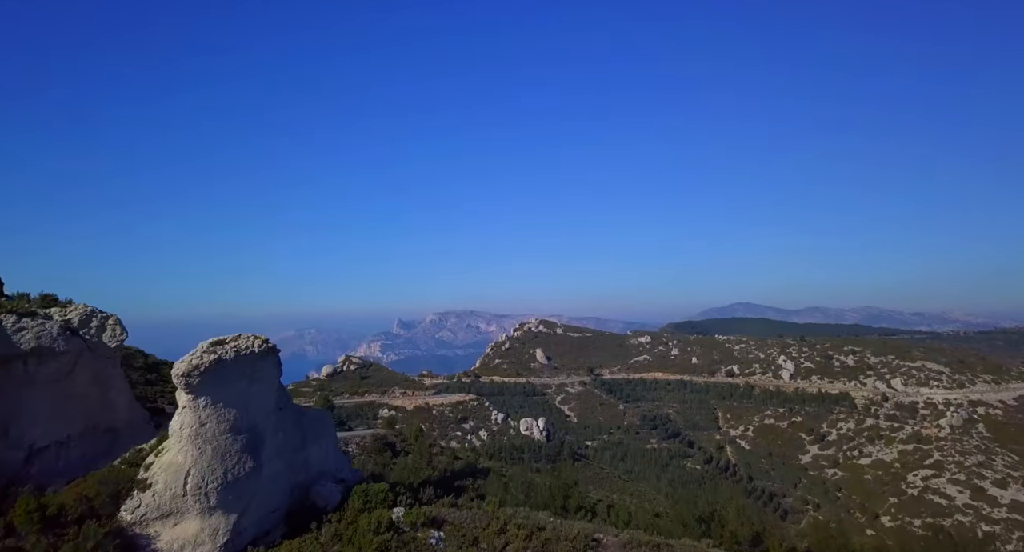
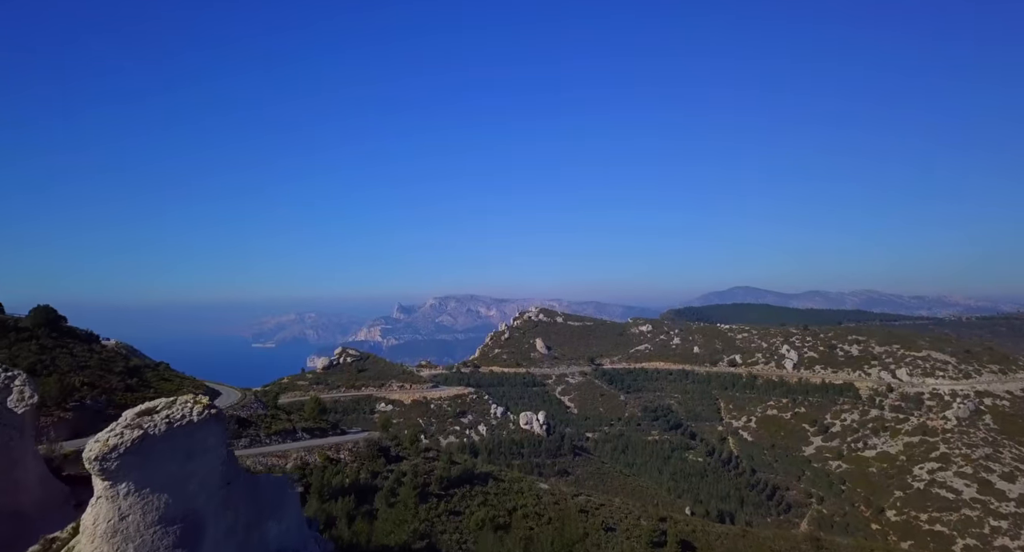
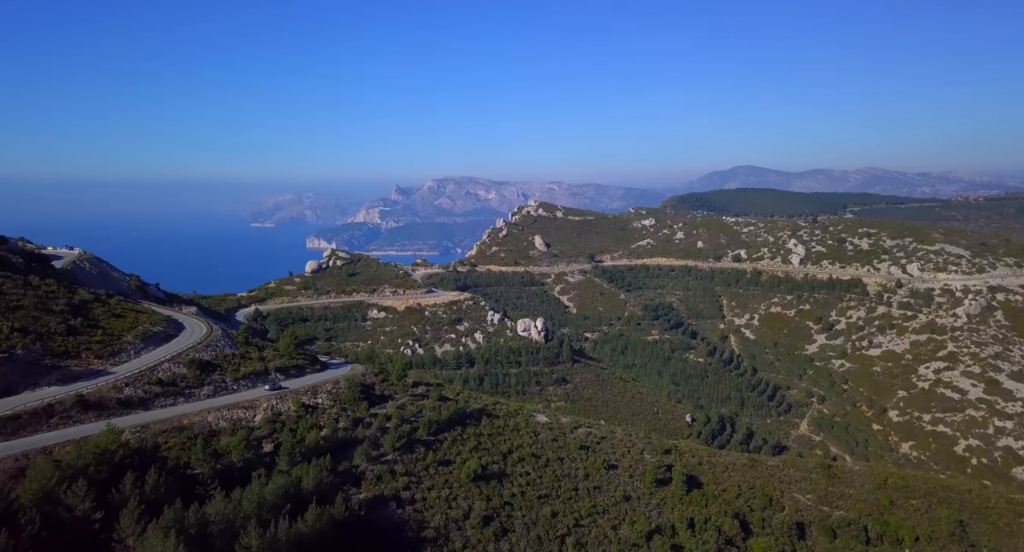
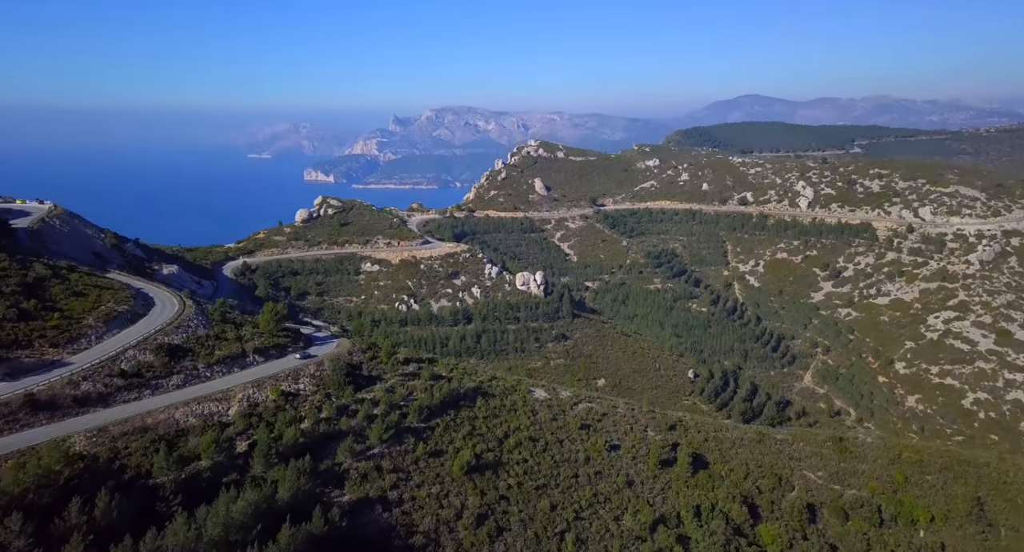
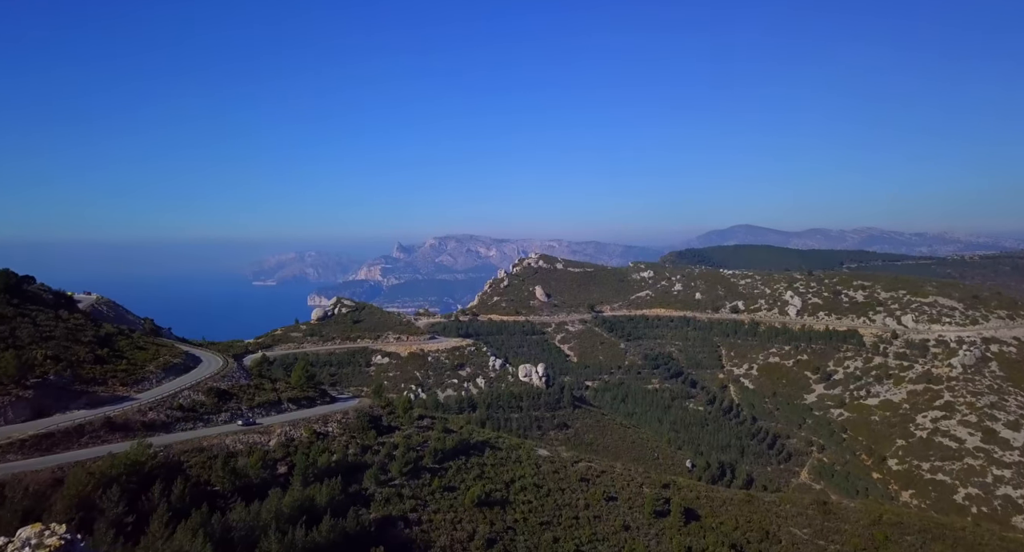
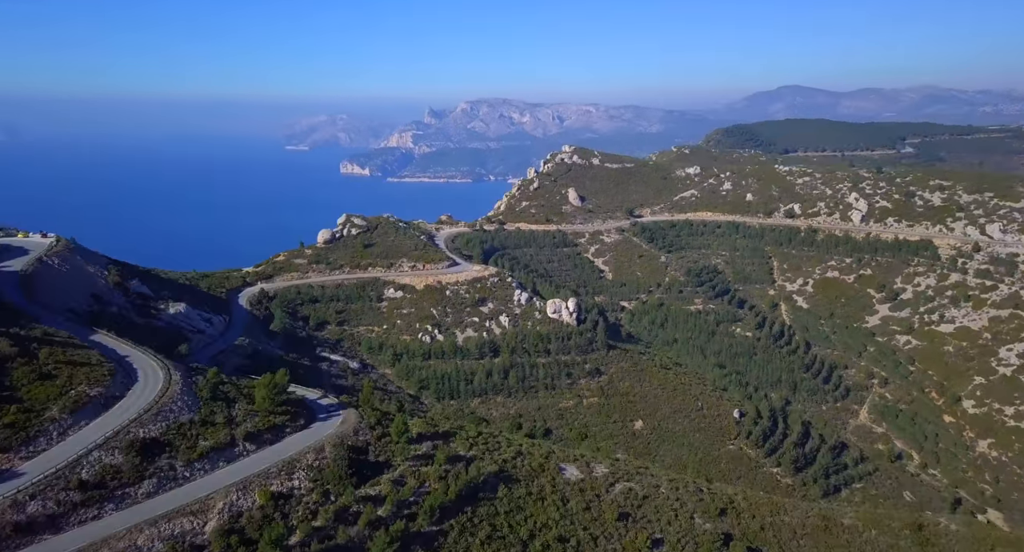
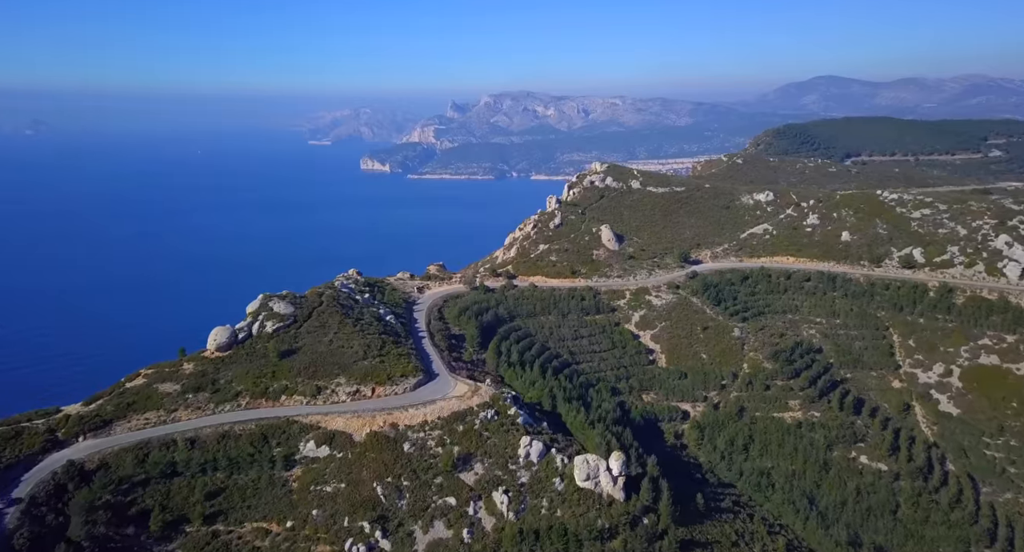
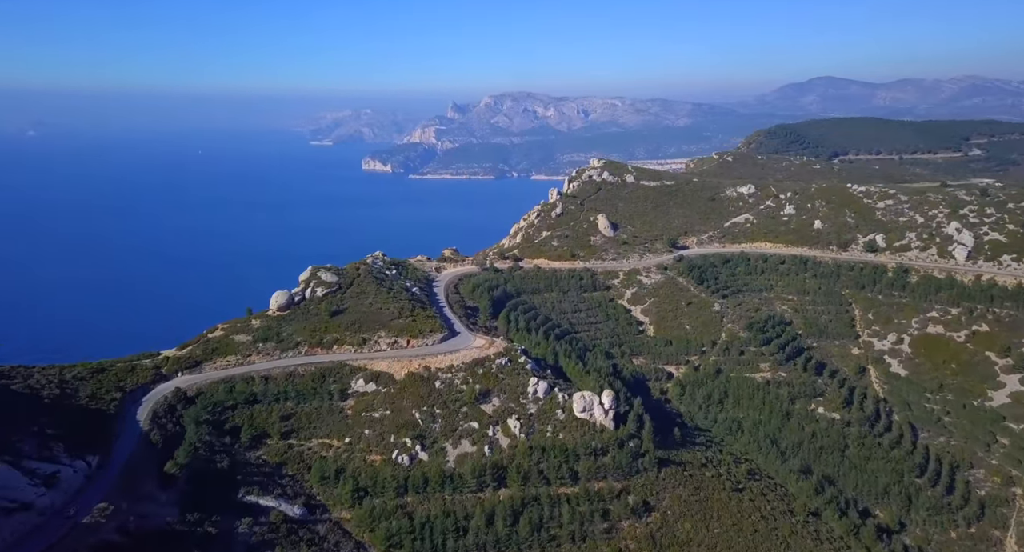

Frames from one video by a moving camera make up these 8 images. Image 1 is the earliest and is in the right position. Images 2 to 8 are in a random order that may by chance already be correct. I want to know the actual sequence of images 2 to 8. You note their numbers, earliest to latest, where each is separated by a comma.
2, 5, 3, 4, 6, 8, 7
